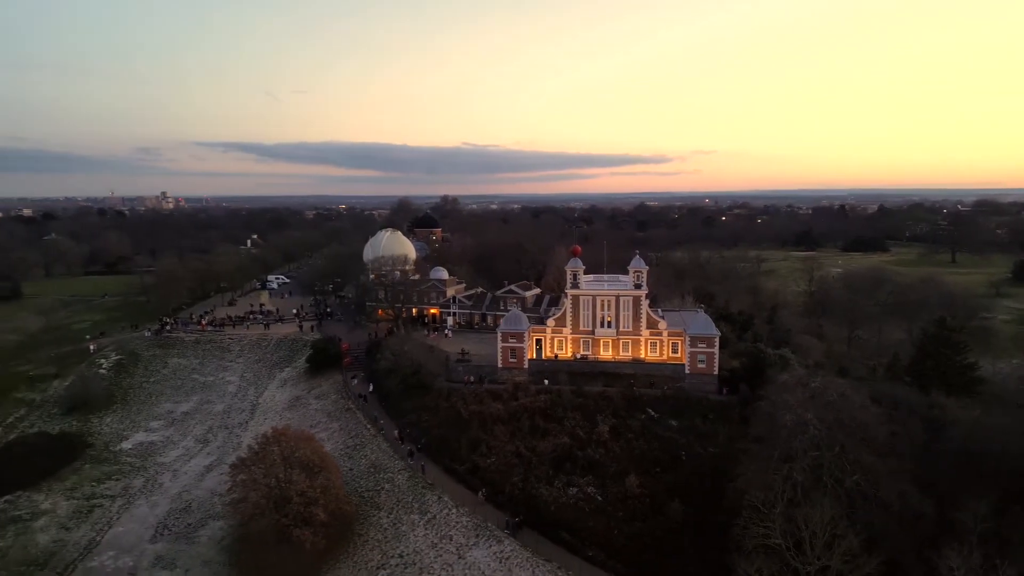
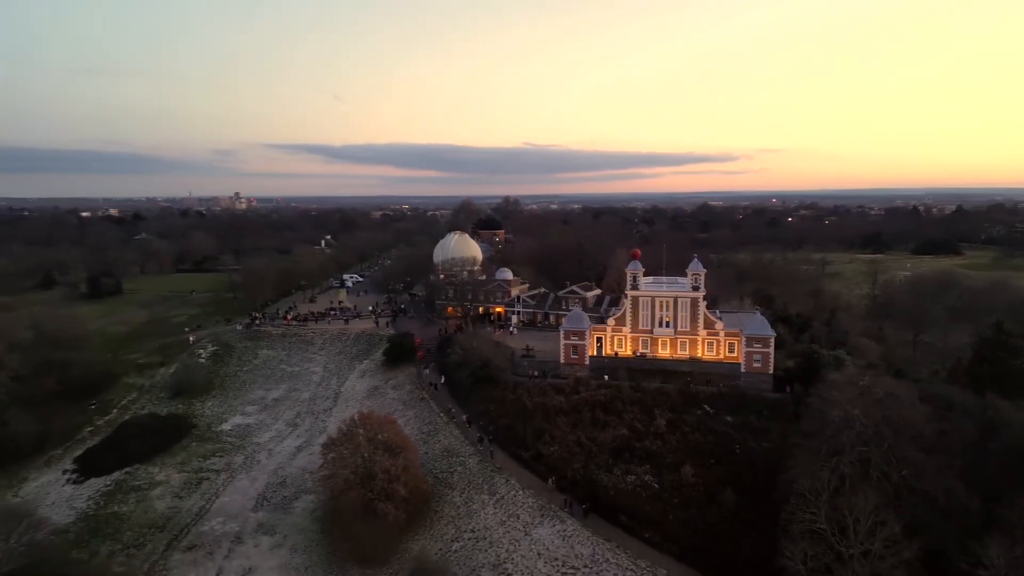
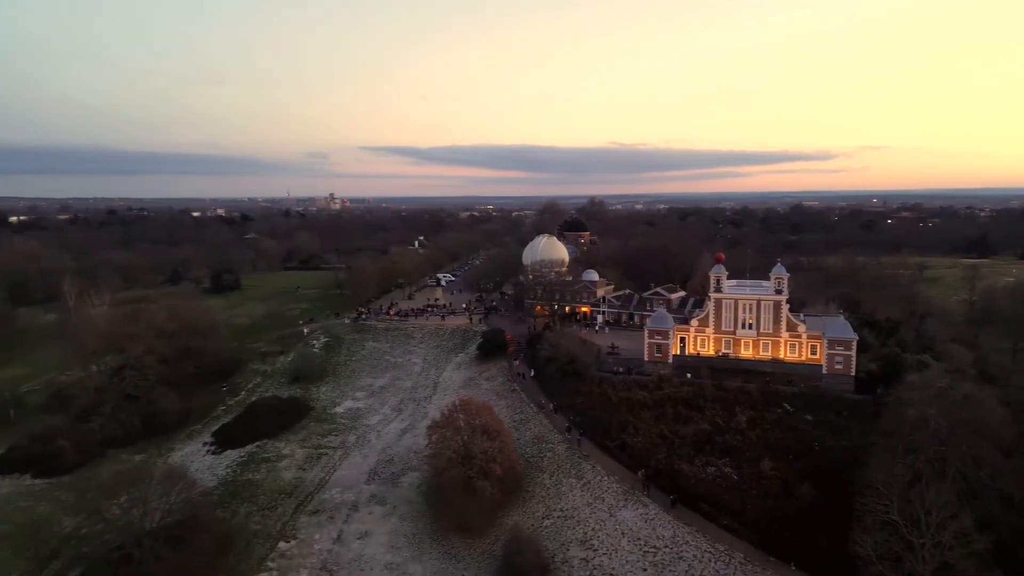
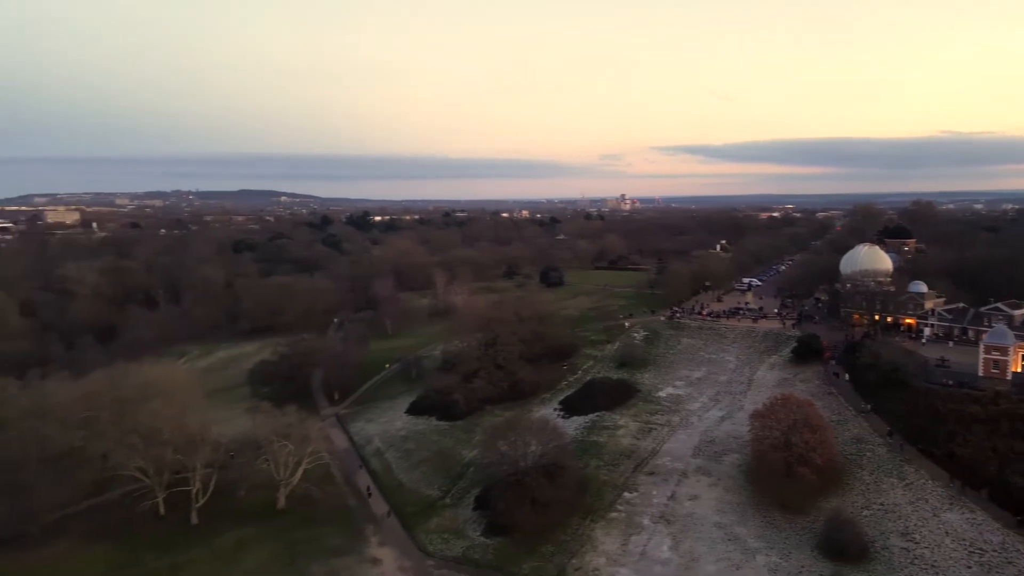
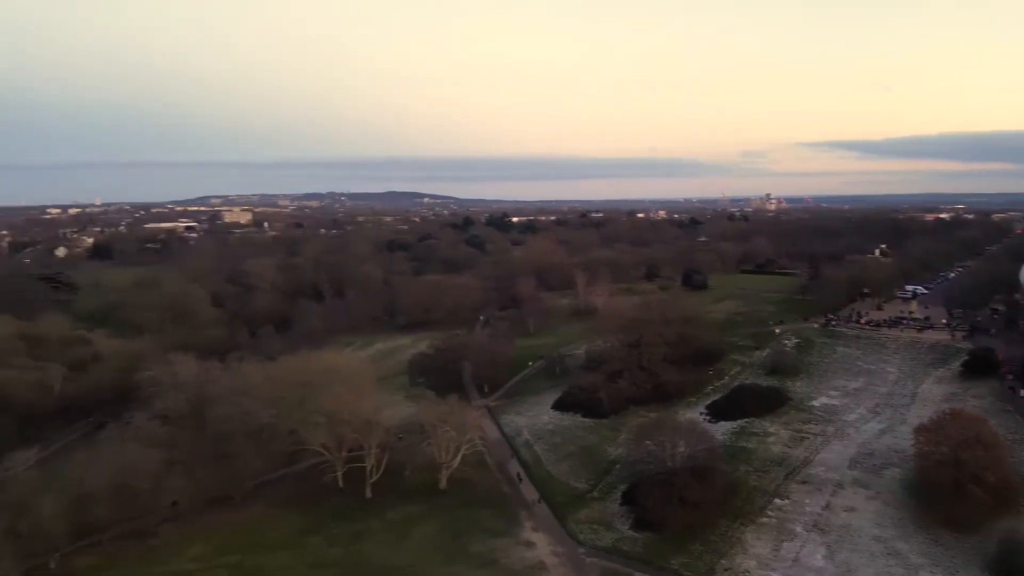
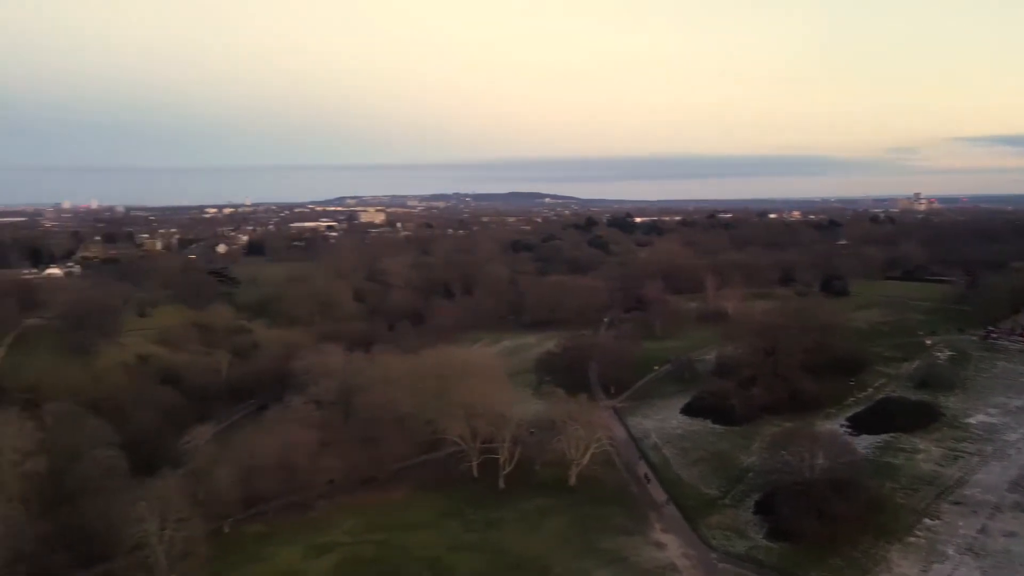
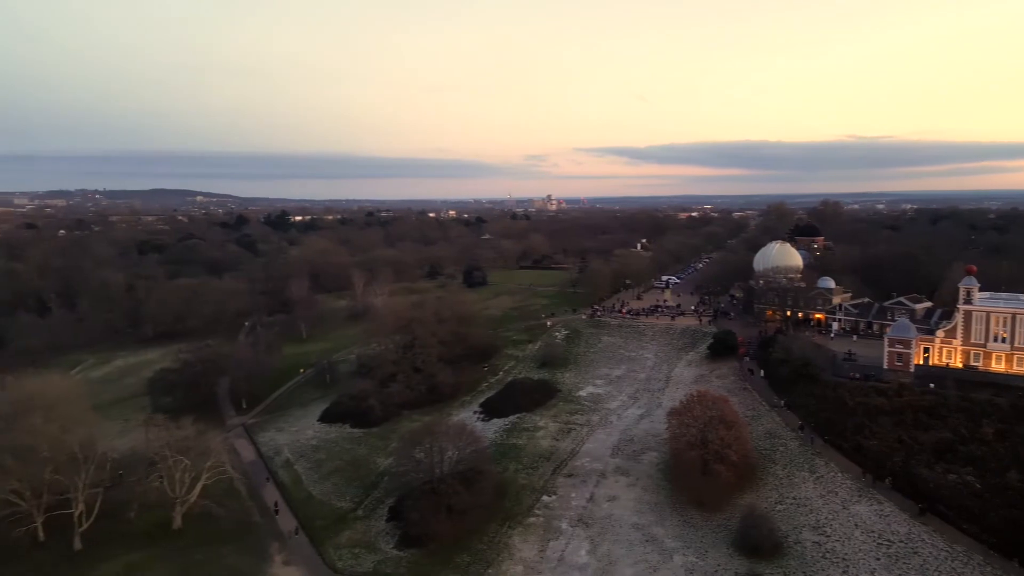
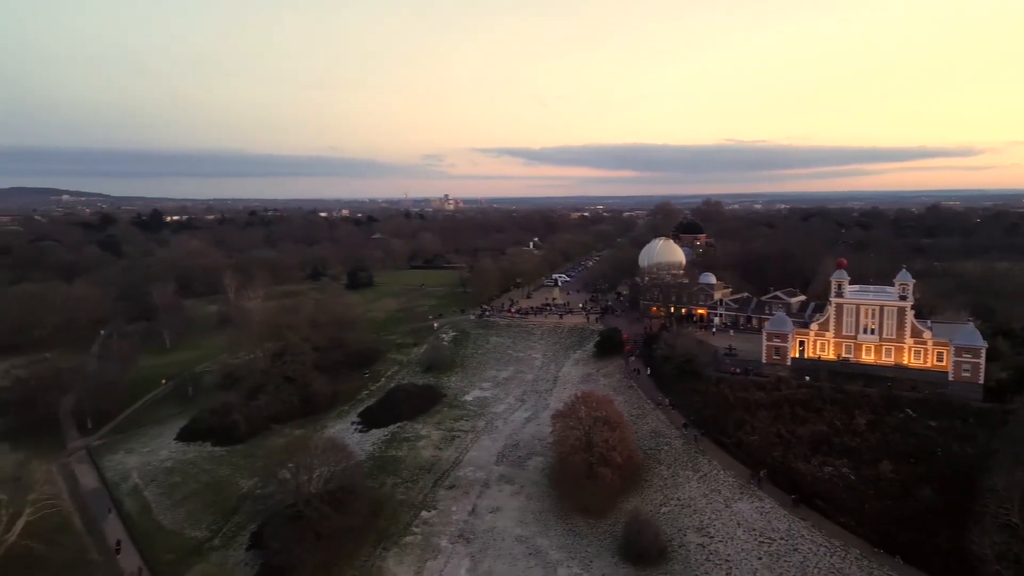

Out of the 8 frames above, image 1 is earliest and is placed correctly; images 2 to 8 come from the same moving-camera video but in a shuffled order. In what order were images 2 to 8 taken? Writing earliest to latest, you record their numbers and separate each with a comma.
2, 3, 8, 7, 4, 5, 6
